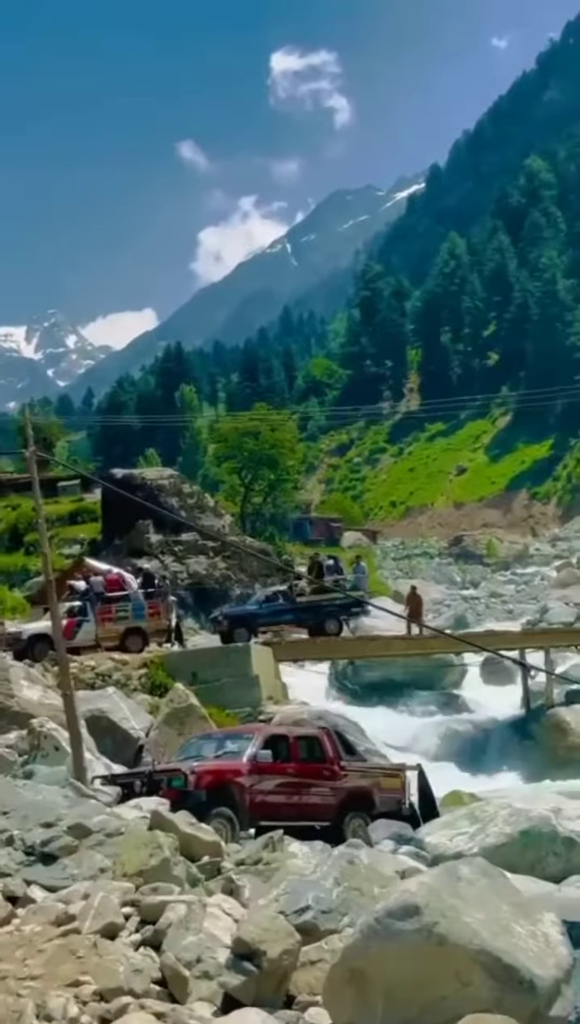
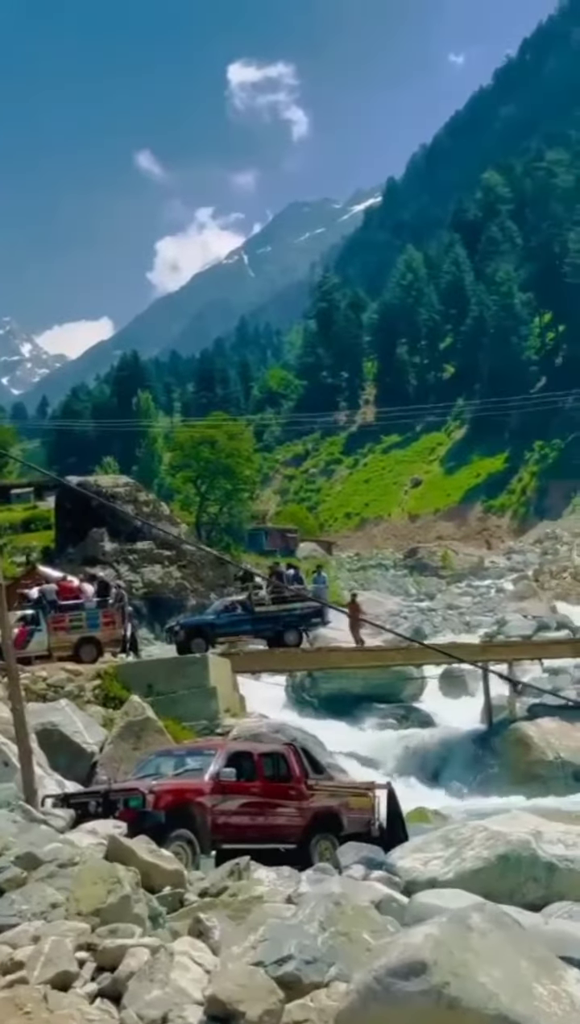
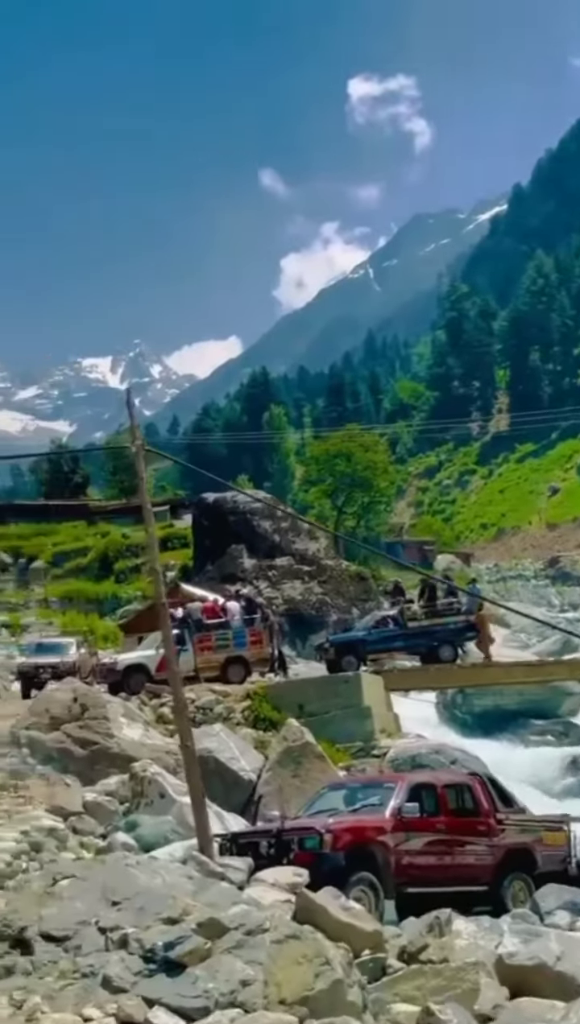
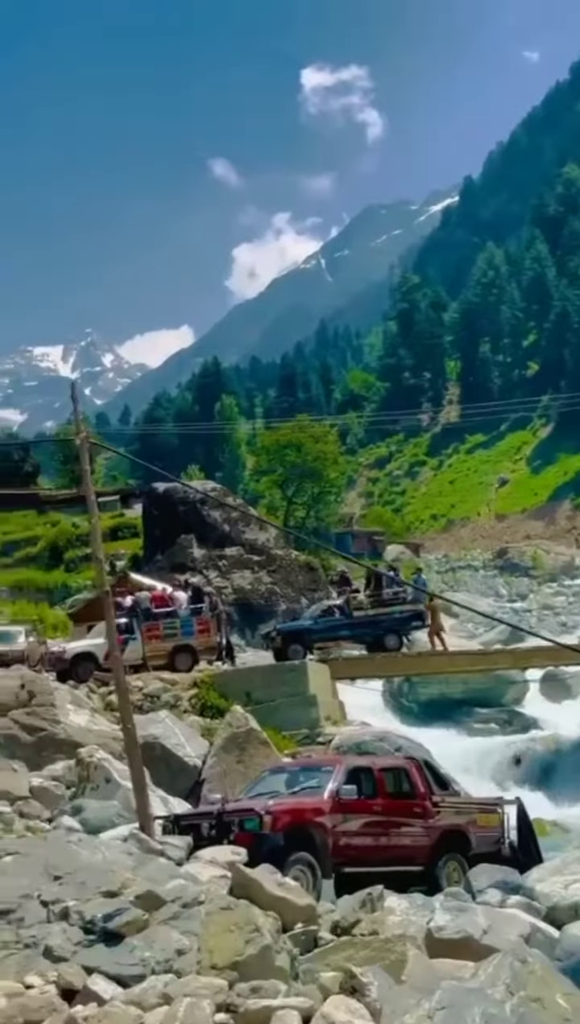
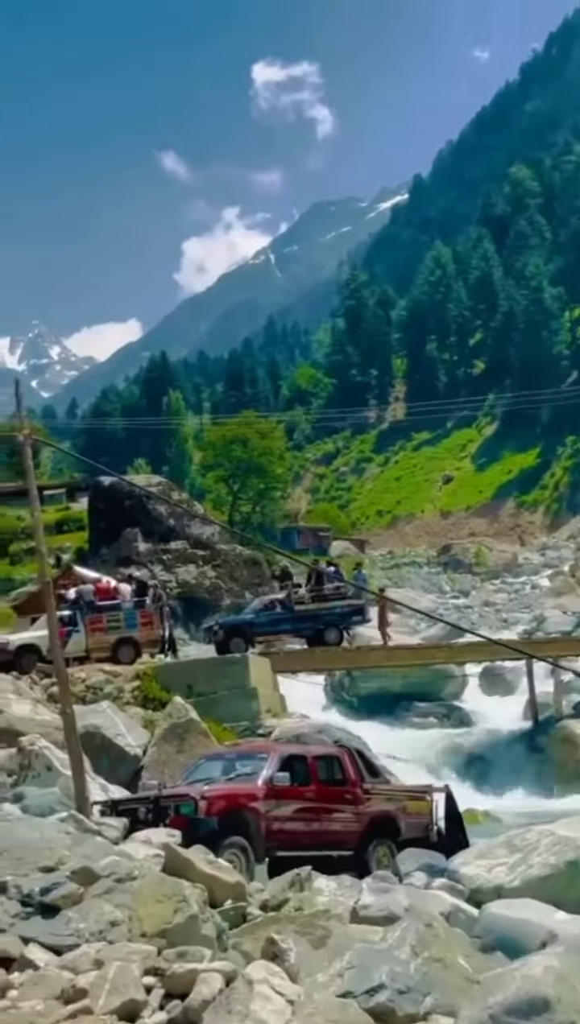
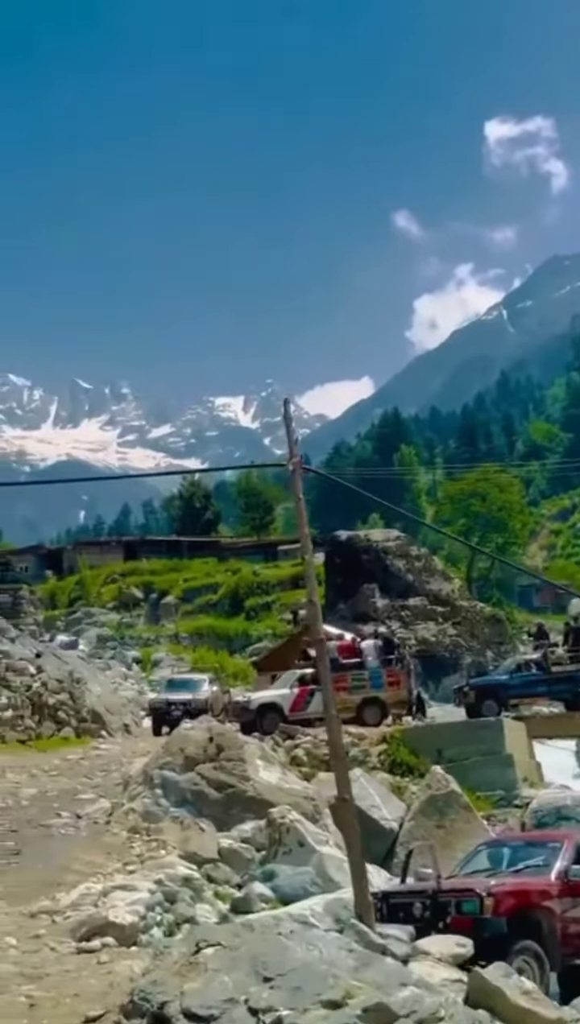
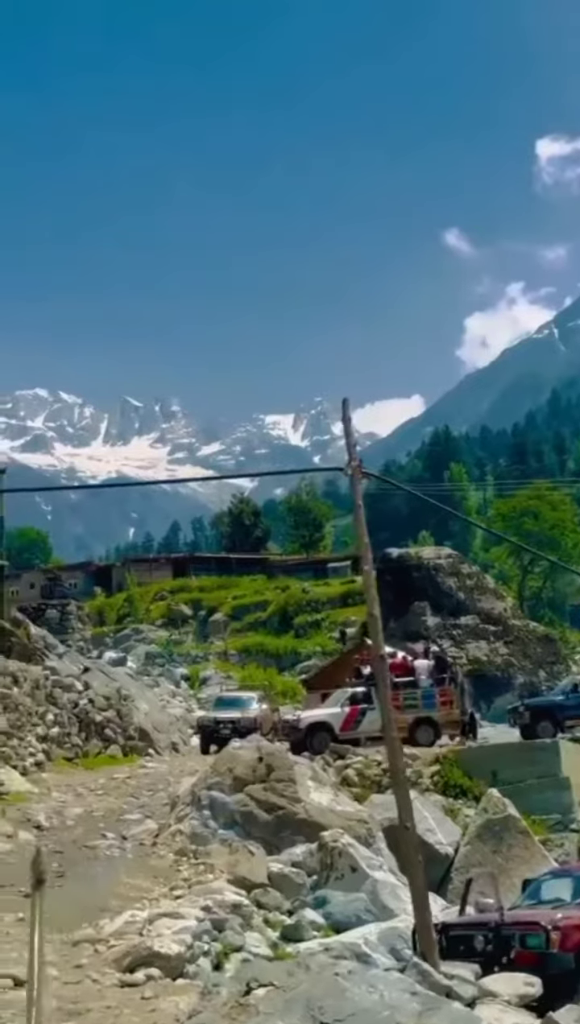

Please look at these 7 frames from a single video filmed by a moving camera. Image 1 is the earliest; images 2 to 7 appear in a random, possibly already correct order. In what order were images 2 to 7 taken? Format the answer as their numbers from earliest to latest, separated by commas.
2, 5, 4, 3, 6, 7
